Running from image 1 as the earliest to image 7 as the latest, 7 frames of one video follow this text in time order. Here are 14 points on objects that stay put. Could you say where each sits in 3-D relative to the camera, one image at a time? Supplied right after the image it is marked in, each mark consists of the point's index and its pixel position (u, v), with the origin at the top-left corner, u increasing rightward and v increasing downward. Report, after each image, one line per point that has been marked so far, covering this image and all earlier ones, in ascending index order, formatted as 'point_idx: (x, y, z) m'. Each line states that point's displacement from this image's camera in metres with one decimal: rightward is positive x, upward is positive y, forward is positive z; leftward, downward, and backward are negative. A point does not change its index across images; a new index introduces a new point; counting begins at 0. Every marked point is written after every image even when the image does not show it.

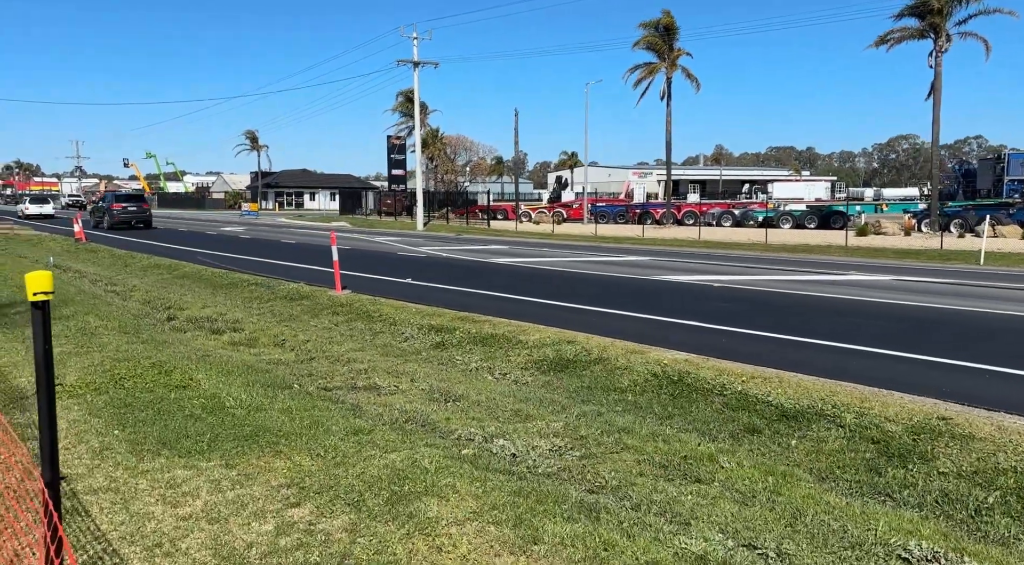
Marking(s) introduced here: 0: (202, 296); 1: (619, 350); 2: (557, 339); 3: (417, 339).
0: (-5.0, -0.2, +15.8) m
1: (+0.9, -0.6, +8.2) m
2: (+0.4, -0.5, +9.0) m
3: (-1.0, -0.6, +10.1) m
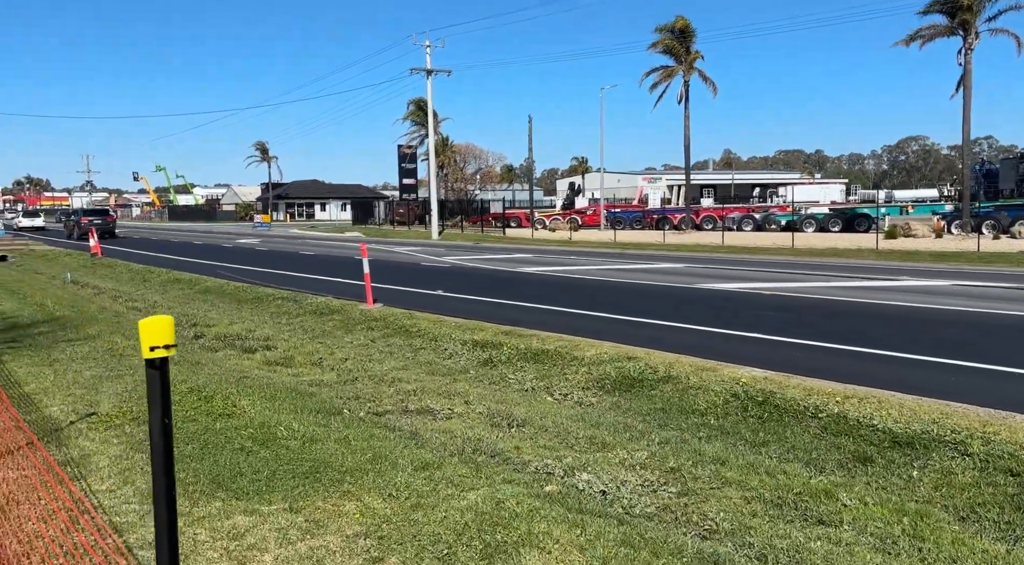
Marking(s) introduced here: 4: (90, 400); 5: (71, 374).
0: (-4.5, -0.5, +15.3) m
1: (+1.4, -0.7, +7.7) m
2: (+0.9, -0.6, +8.4) m
3: (-0.5, -0.7, +9.6) m
4: (-3.2, -0.9, +7.4) m
5: (-3.9, -0.8, +8.6) m
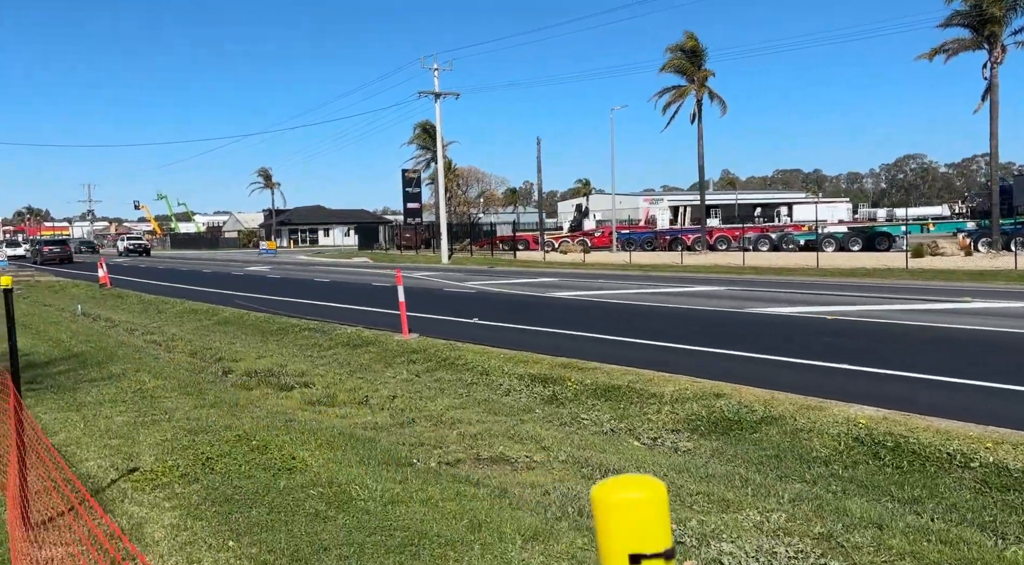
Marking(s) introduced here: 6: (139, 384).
0: (-3.9, -0.9, +14.5) m
1: (+2.0, -0.9, +6.9) m
2: (+1.5, -0.9, +7.7) m
3: (+0.1, -1.0, +8.9) m
4: (-2.6, -1.2, +6.6) m
5: (-3.3, -1.1, +7.9) m
6: (-3.8, -1.1, +9.9) m
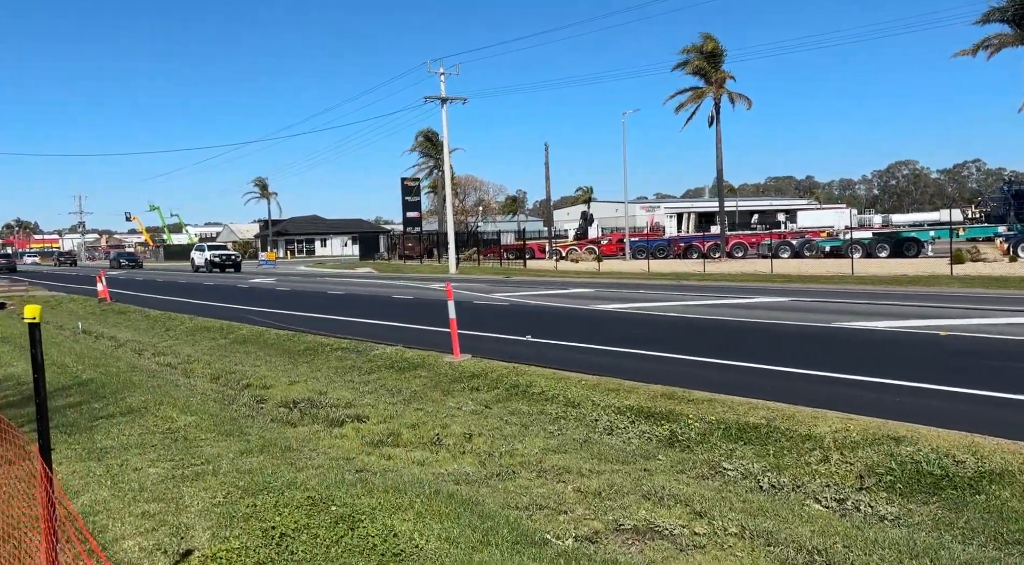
0: (-3.1, -1.2, +13.1) m
1: (+2.8, -1.0, +5.5) m
2: (+2.3, -1.0, +6.3) m
3: (+0.9, -1.1, +7.5) m
4: (-1.8, -1.3, +5.2) m
5: (-2.5, -1.3, +6.4) m
6: (-3.0, -1.2, +8.5) m
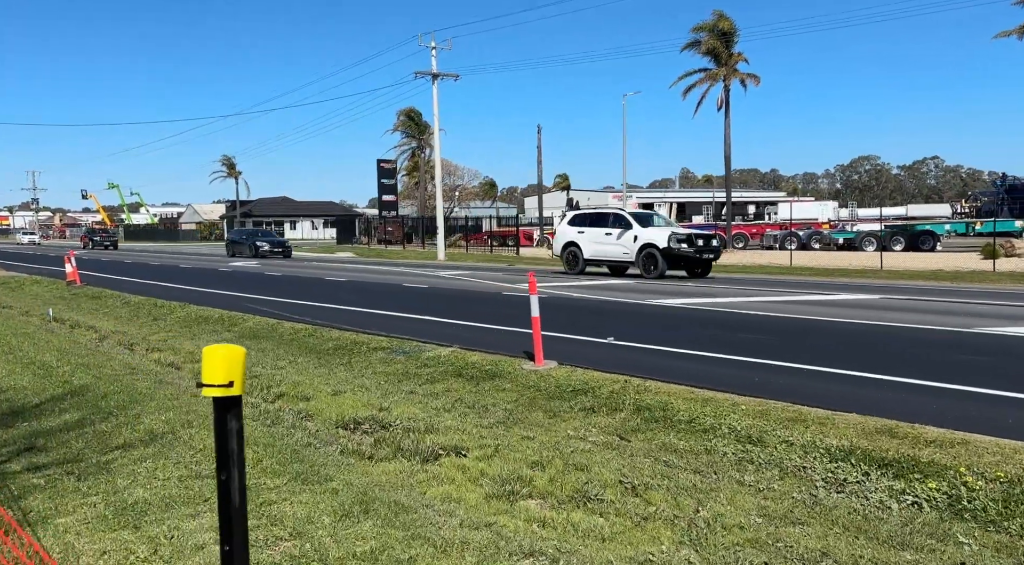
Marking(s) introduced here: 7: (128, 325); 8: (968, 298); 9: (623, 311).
0: (-2.2, -1.0, +10.9) m
1: (+4.0, -1.0, +3.5) m
2: (+3.5, -1.0, +4.3) m
3: (+2.0, -1.2, +5.4) m
4: (-0.6, -1.3, +3.0) m
5: (-1.4, -1.2, +4.2) m
6: (-1.9, -1.1, +6.3) m
7: (-6.8, -0.7, +17.3) m
8: (+7.5, -0.2, +16.1) m
9: (+1.7, -0.5, +15.2) m
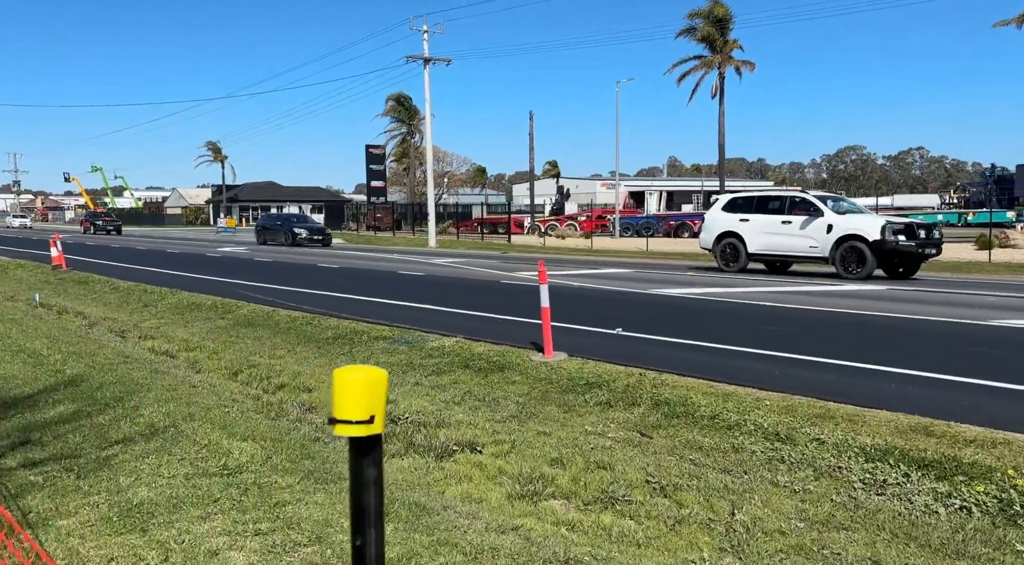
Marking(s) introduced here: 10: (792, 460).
0: (-2.2, -0.9, +10.6) m
1: (+4.2, -1.0, +3.3) m
2: (+3.6, -1.0, +4.1) m
3: (+2.2, -1.1, +5.2) m
4: (-0.4, -1.3, +2.8) m
5: (-1.2, -1.2, +4.0) m
6: (-1.8, -1.1, +6.0) m
7: (-6.8, -0.5, +16.9) m
8: (+7.5, -0.1, +15.9) m
9: (+1.7, -0.3, +15.0) m
10: (+1.7, -1.1, +5.9) m
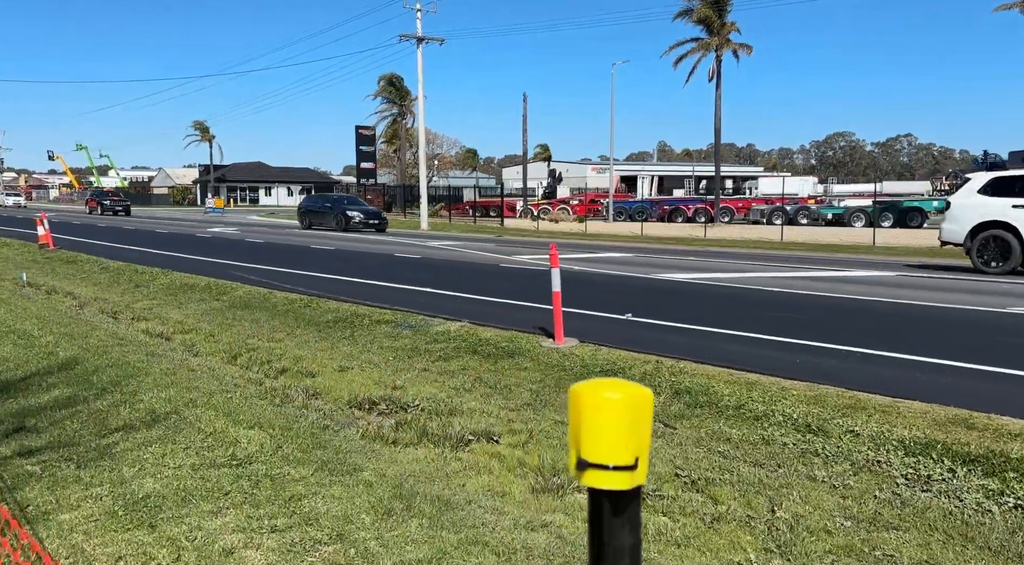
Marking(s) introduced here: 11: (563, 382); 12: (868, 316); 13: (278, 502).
0: (-2.1, -0.7, +10.3) m
1: (+4.3, -1.0, +3.1) m
2: (+3.8, -1.0, +3.8) m
3: (+2.3, -1.0, +4.9) m
4: (-0.3, -1.2, +2.5) m
5: (-1.1, -1.1, +3.7) m
6: (-1.7, -1.0, +5.7) m
7: (-6.8, -0.1, +16.5) m
8: (+7.5, +0.1, +15.7) m
9: (+1.7, -0.1, +14.7) m
10: (+1.8, -1.0, +5.7) m
11: (+0.4, -0.8, +7.9) m
12: (+4.2, -0.4, +11.7) m
13: (-1.1, -1.1, +4.7) m
